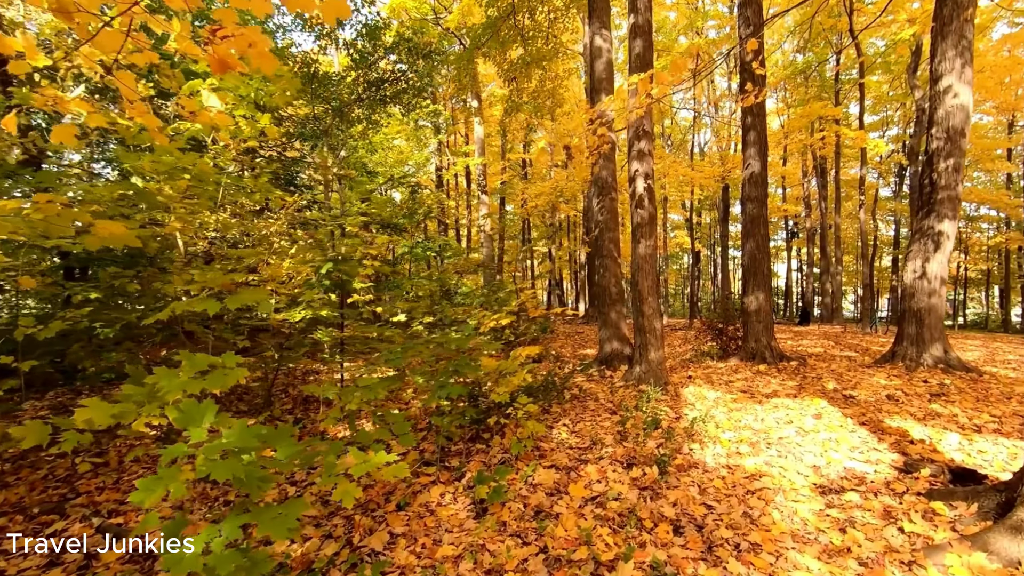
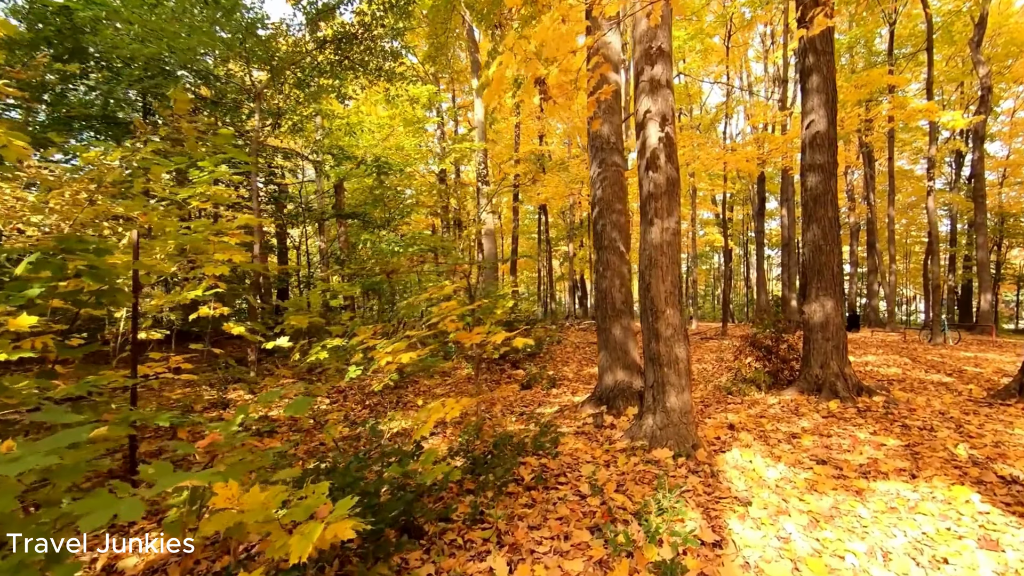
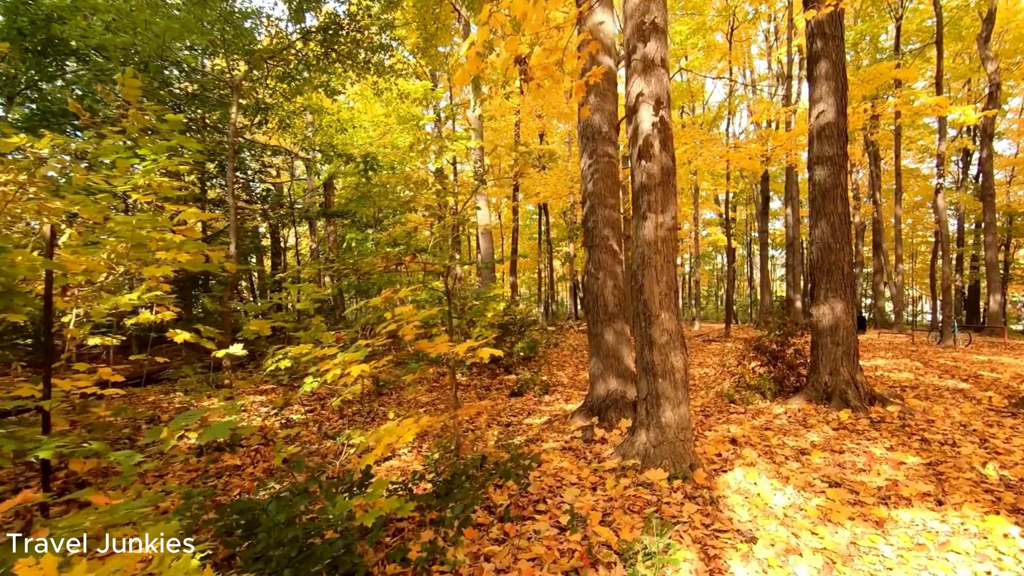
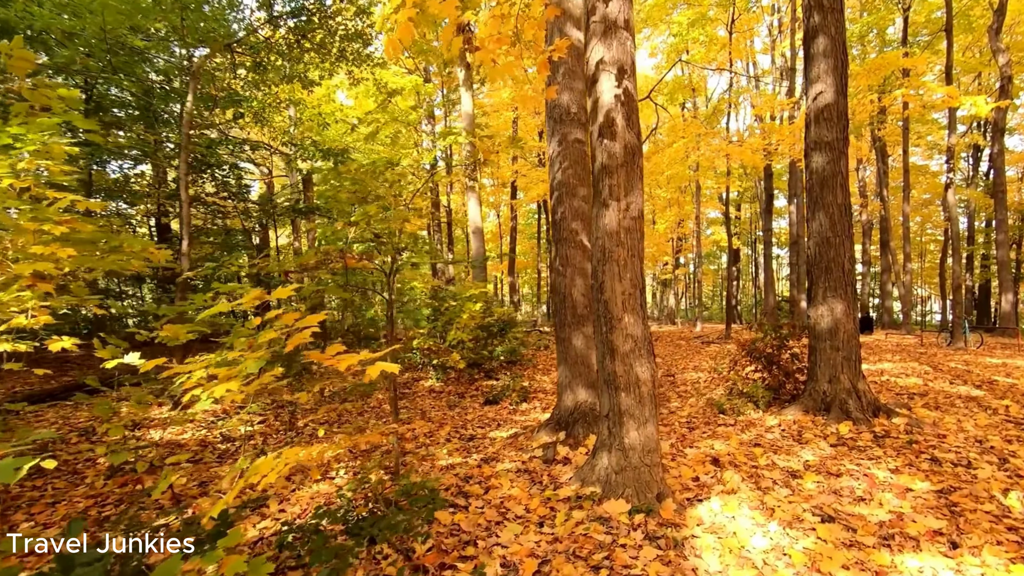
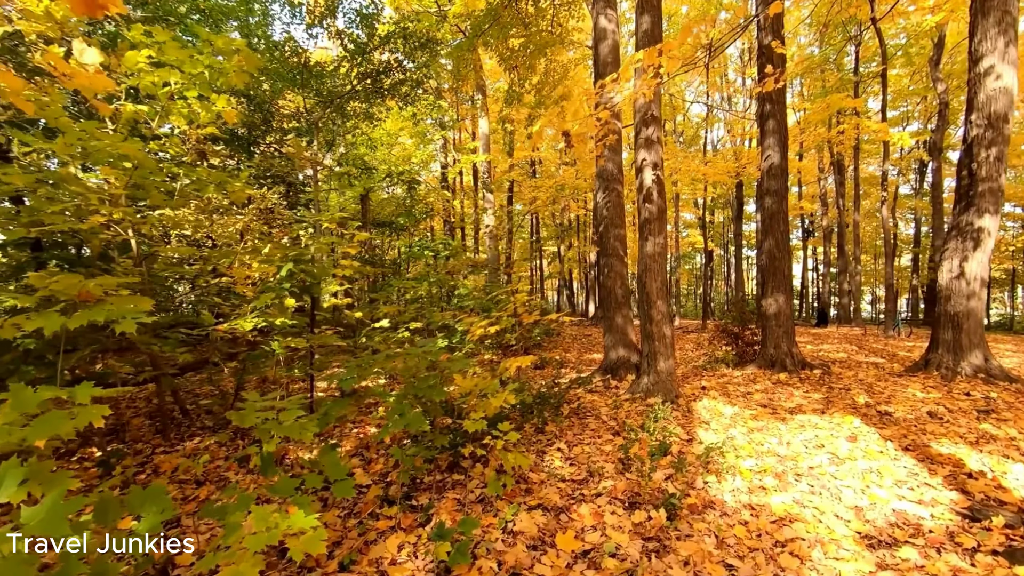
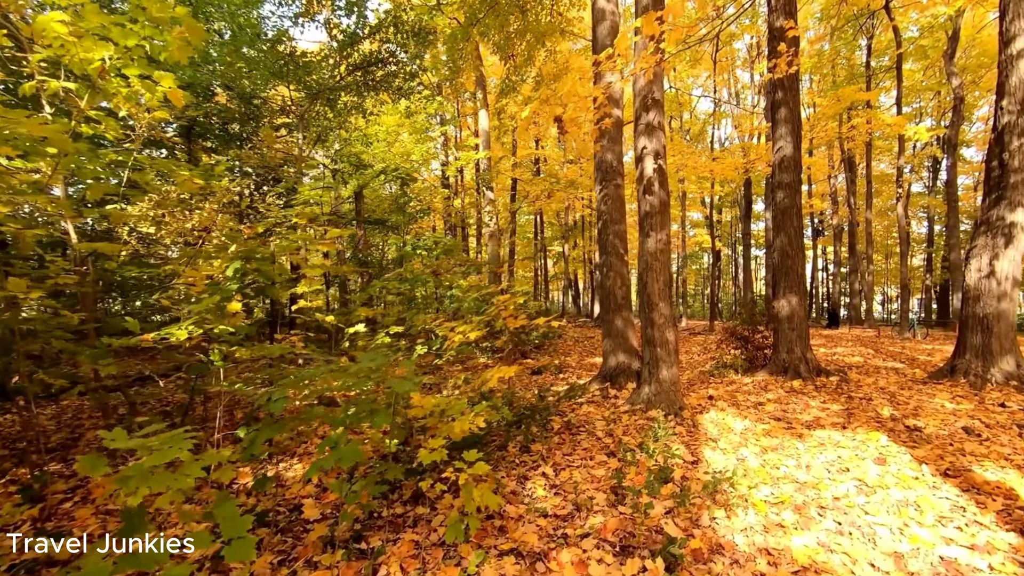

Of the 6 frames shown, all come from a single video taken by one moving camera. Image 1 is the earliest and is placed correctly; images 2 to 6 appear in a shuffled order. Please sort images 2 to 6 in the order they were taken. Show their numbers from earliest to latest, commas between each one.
5, 6, 2, 3, 4
